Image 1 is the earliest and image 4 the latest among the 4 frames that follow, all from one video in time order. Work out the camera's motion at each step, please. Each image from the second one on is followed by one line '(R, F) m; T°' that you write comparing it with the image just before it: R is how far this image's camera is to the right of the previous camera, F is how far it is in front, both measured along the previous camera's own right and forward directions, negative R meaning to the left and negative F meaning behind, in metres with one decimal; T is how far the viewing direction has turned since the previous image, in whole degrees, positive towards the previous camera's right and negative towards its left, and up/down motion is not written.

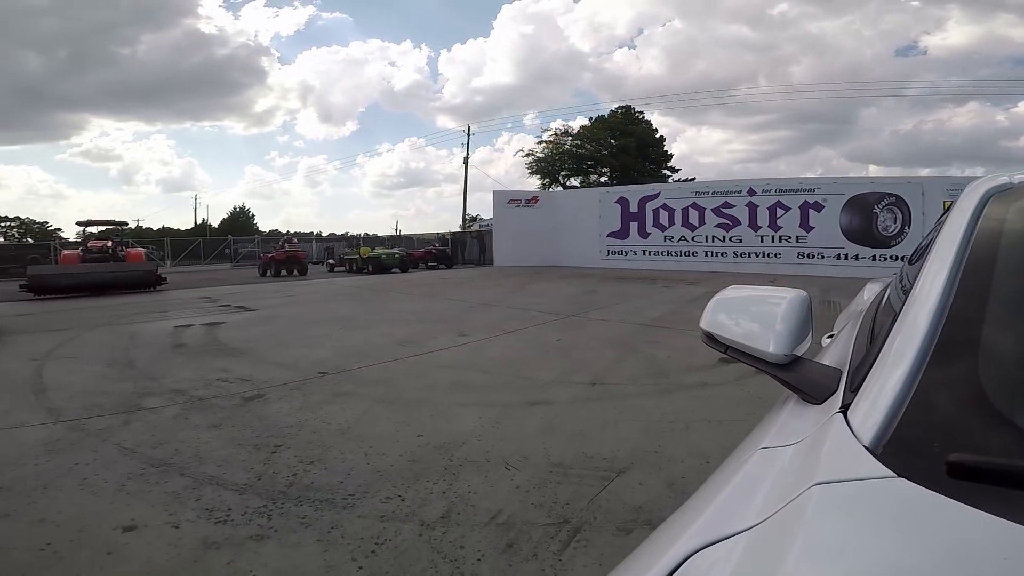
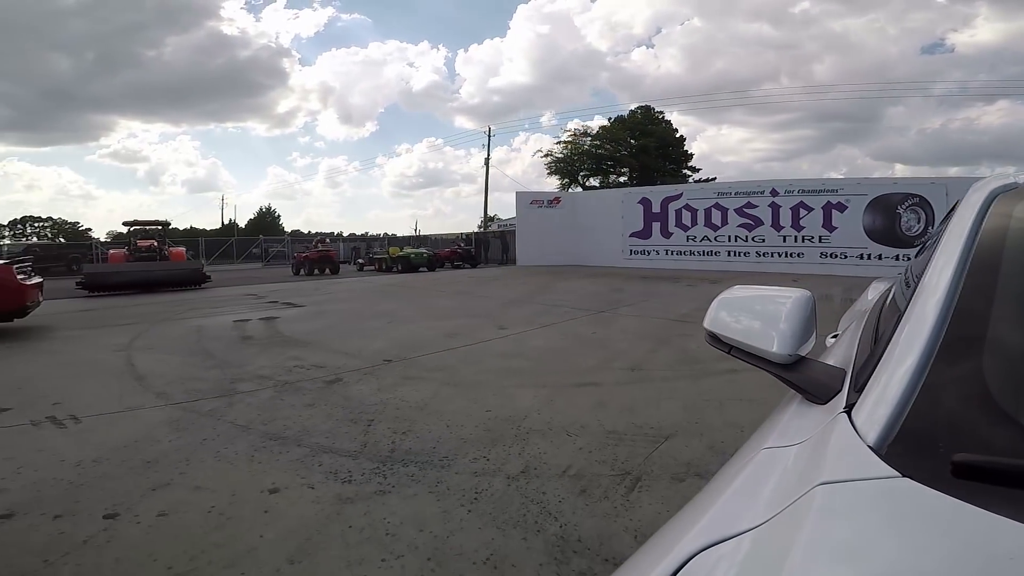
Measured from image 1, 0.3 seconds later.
(-0.3, -0.6) m; -2°
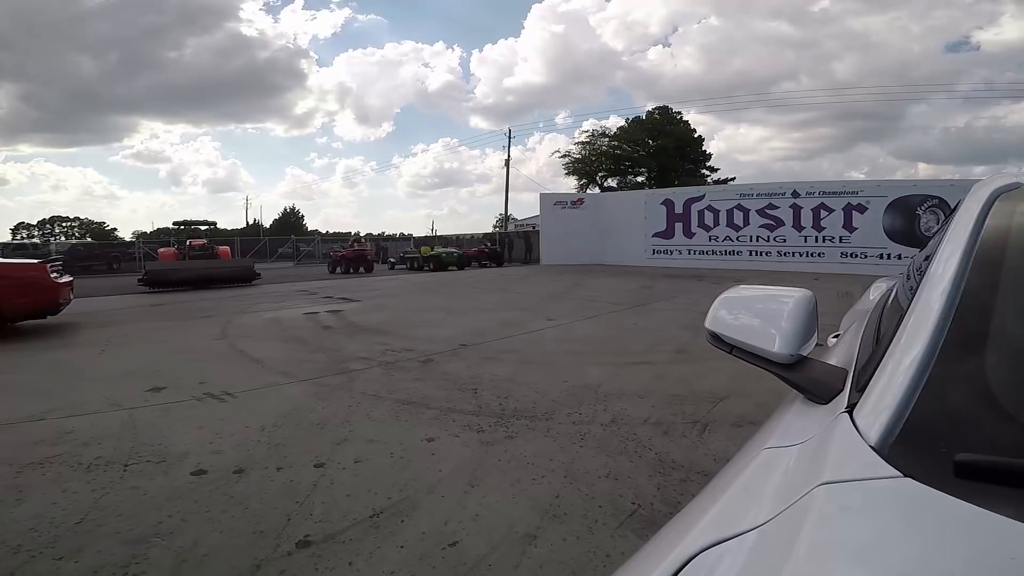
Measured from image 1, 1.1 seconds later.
(-0.6, -0.9) m; -2°
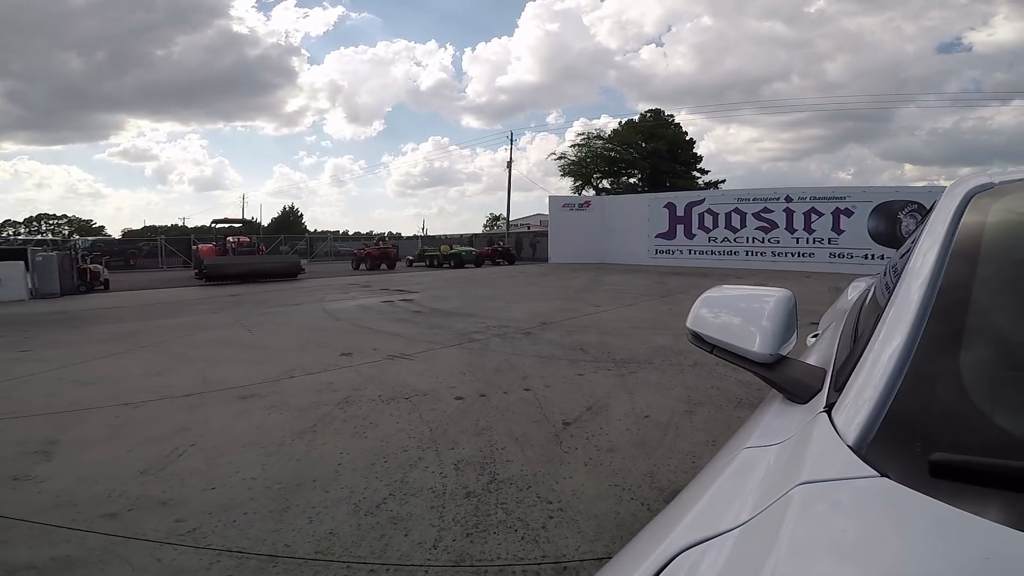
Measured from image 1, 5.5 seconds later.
(-1.3, -1.8) m; +1°
